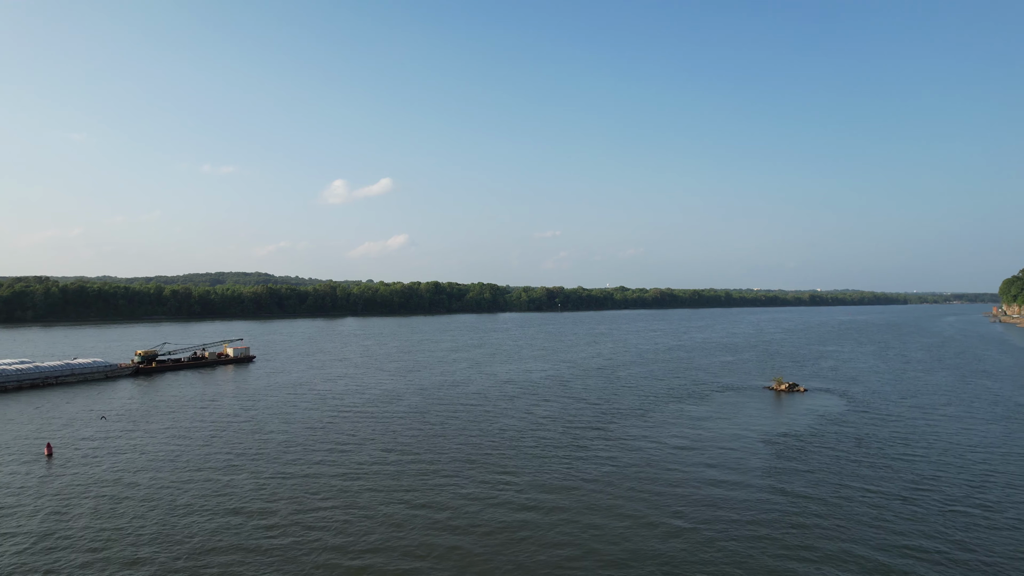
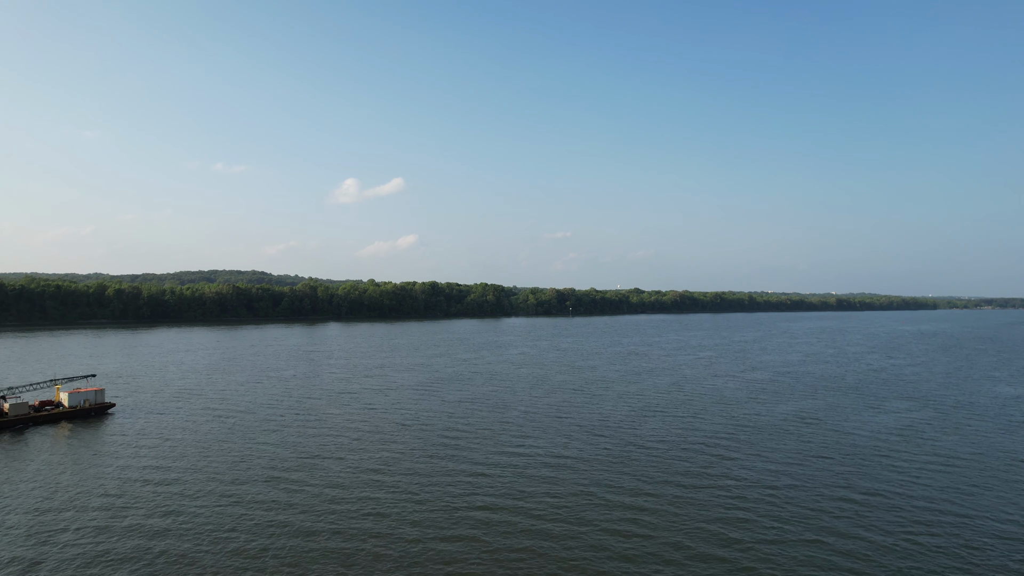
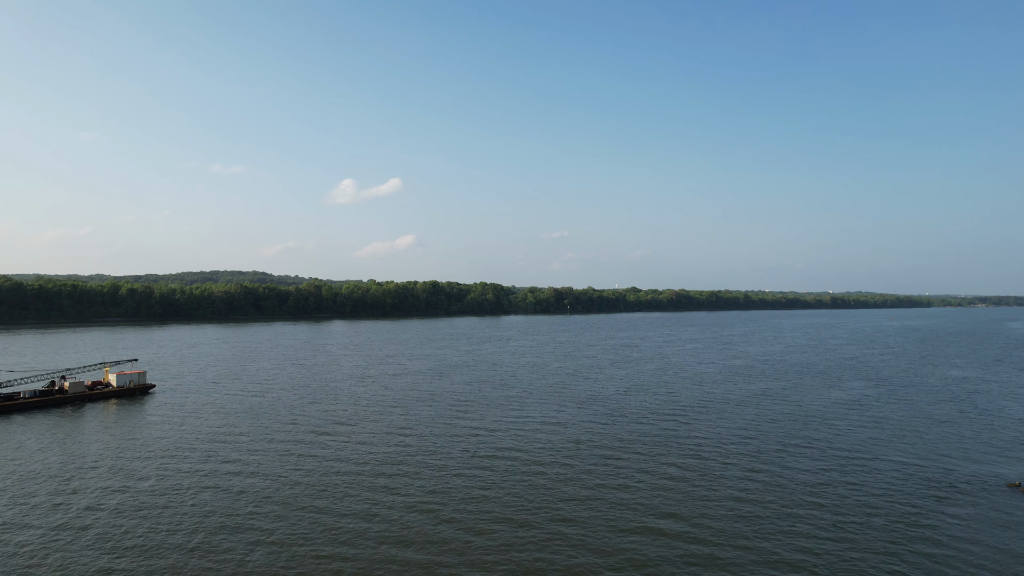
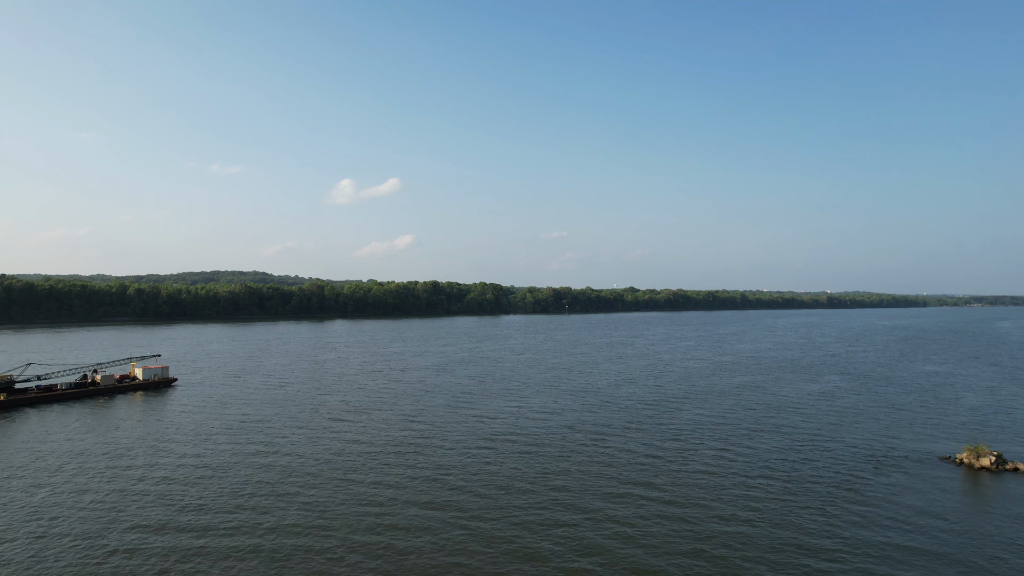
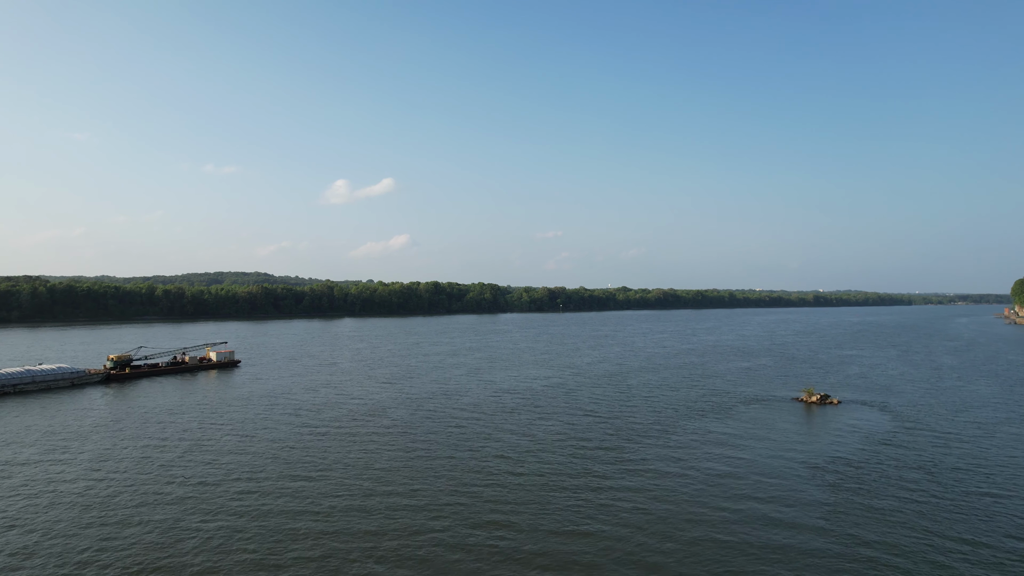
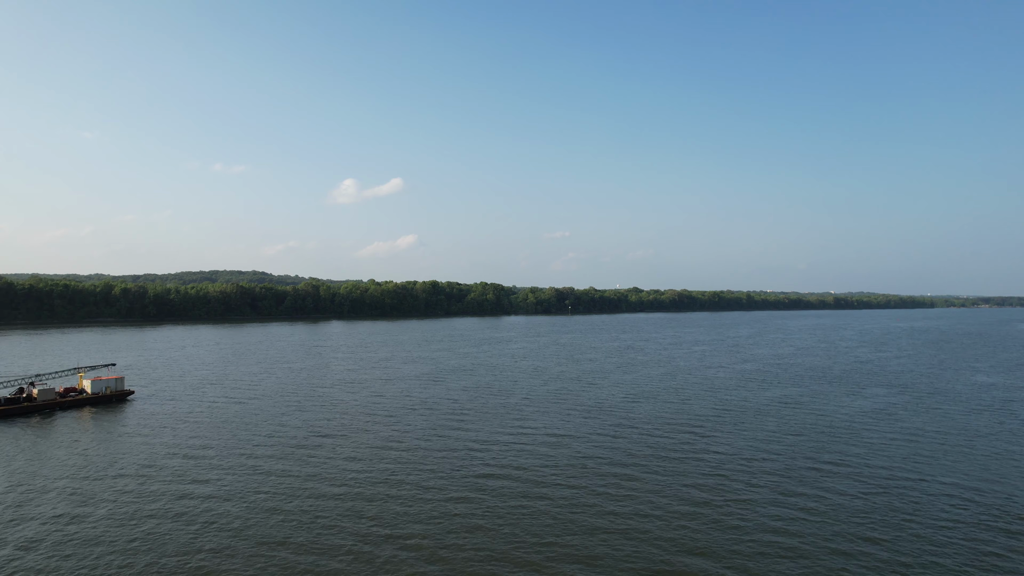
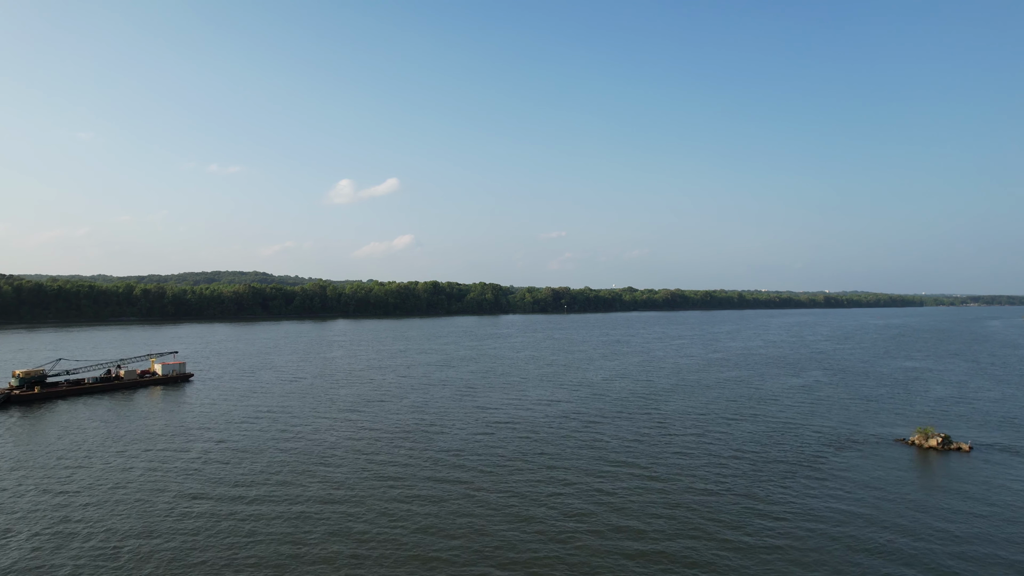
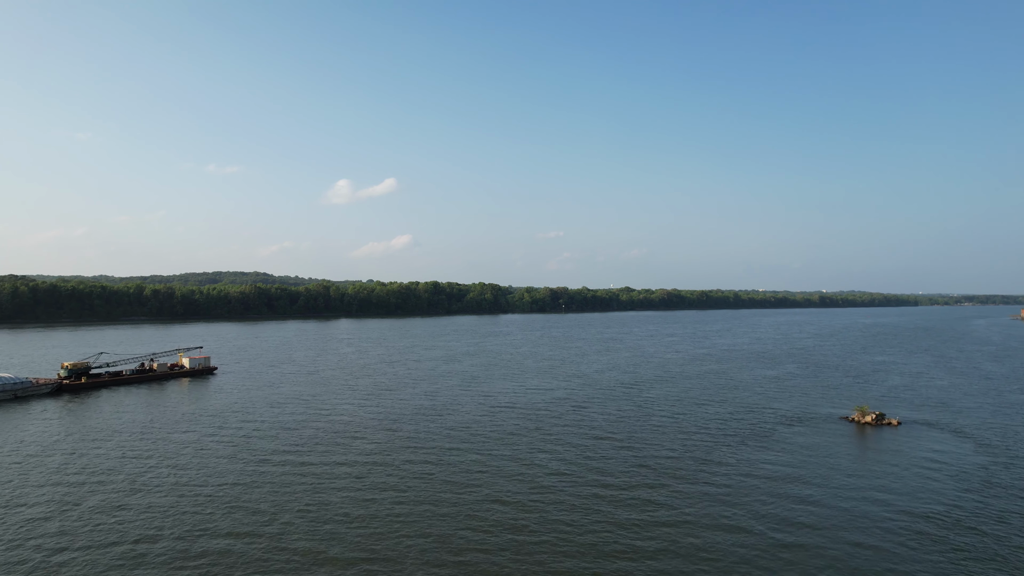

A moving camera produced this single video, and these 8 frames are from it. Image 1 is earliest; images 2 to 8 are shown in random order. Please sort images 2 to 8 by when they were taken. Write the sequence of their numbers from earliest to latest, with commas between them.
5, 8, 7, 4, 3, 6, 2
